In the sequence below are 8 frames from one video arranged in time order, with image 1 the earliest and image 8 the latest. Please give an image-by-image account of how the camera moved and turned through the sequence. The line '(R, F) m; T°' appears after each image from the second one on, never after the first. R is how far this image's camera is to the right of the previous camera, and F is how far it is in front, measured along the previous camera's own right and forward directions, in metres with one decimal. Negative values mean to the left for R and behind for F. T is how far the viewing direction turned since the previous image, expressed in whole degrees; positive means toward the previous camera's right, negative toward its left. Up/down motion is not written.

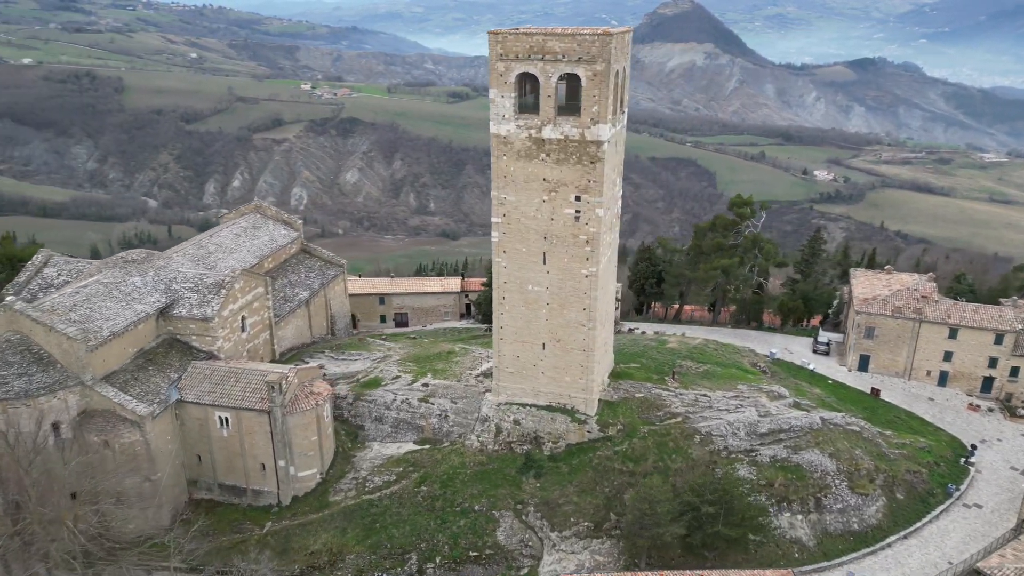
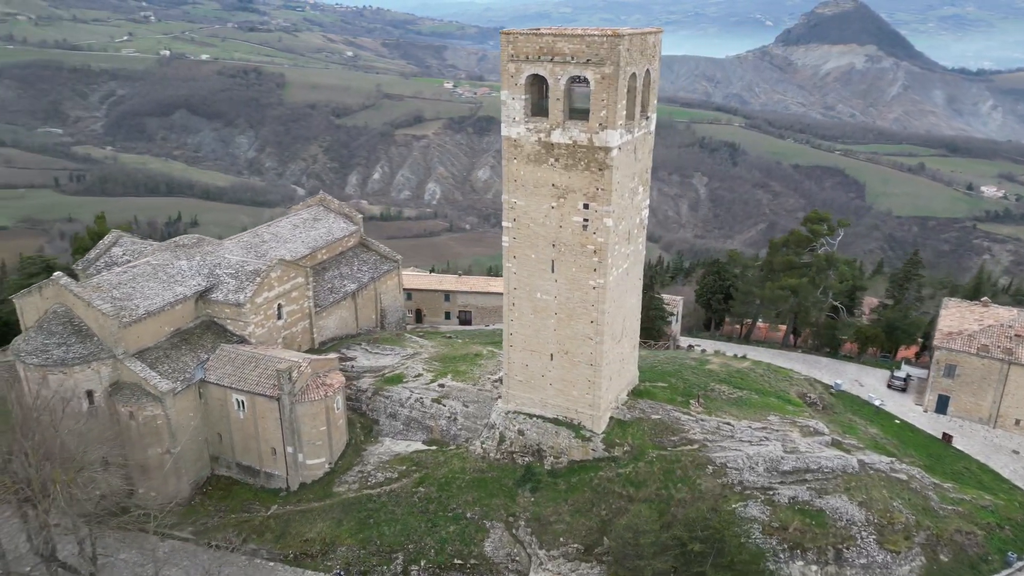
(+3.9, +0.9) m; -10°
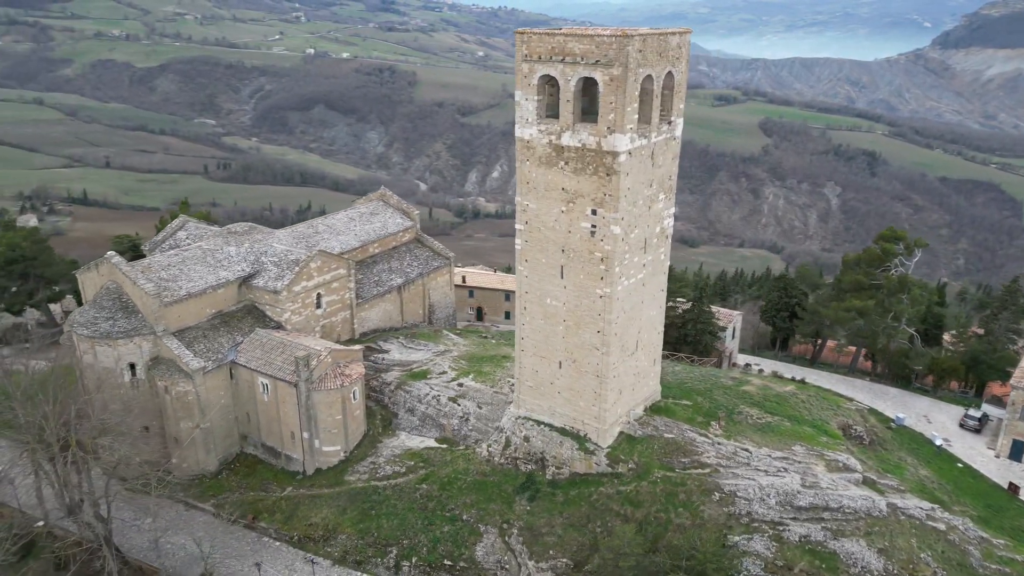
(+3.4, +0.6) m; -9°
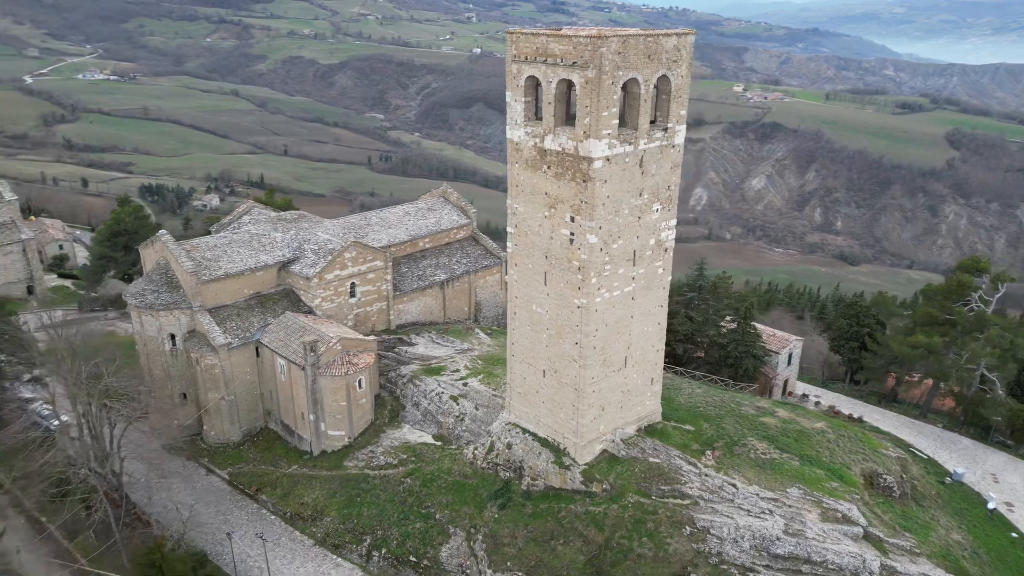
(+5.0, +0.9) m; -11°
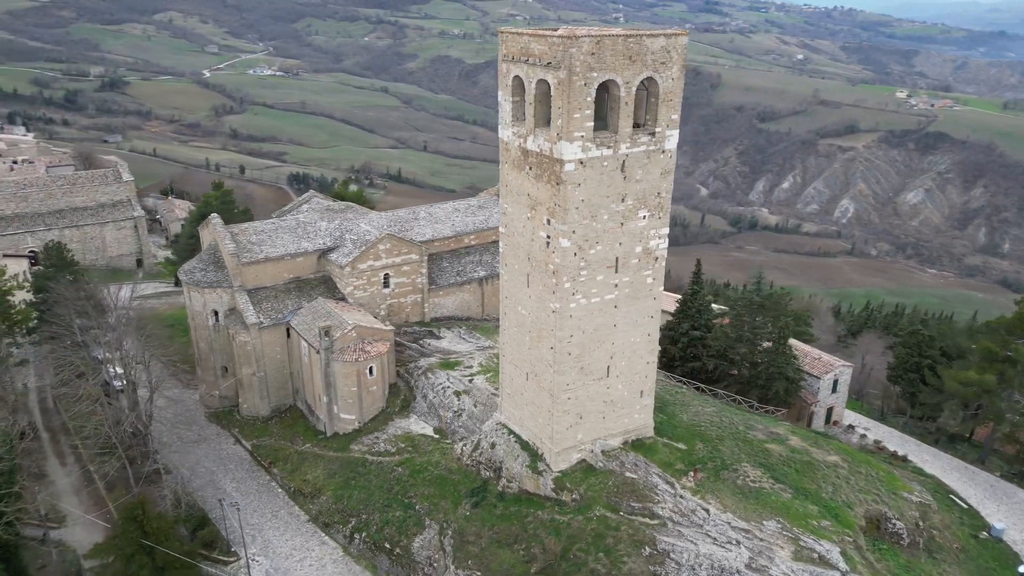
(+4.4, +0.4) m; -10°
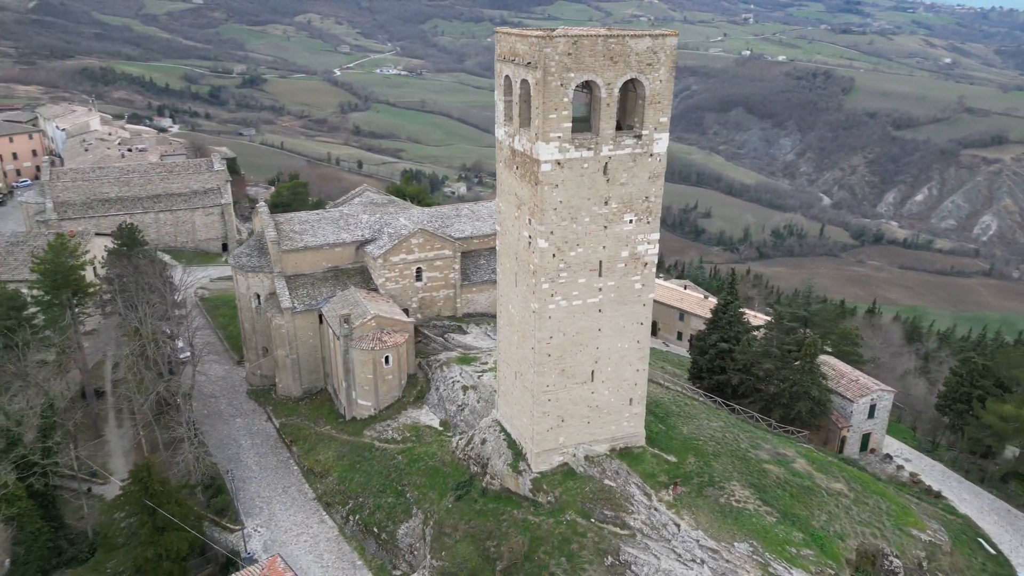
(+3.7, +0.1) m; -9°
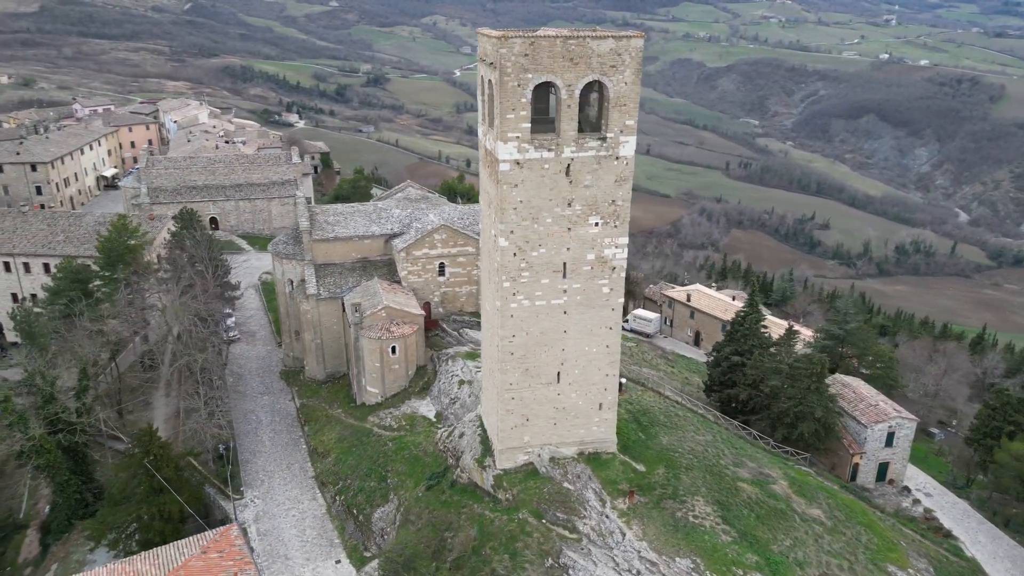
(+4.1, +0.1) m; -8°
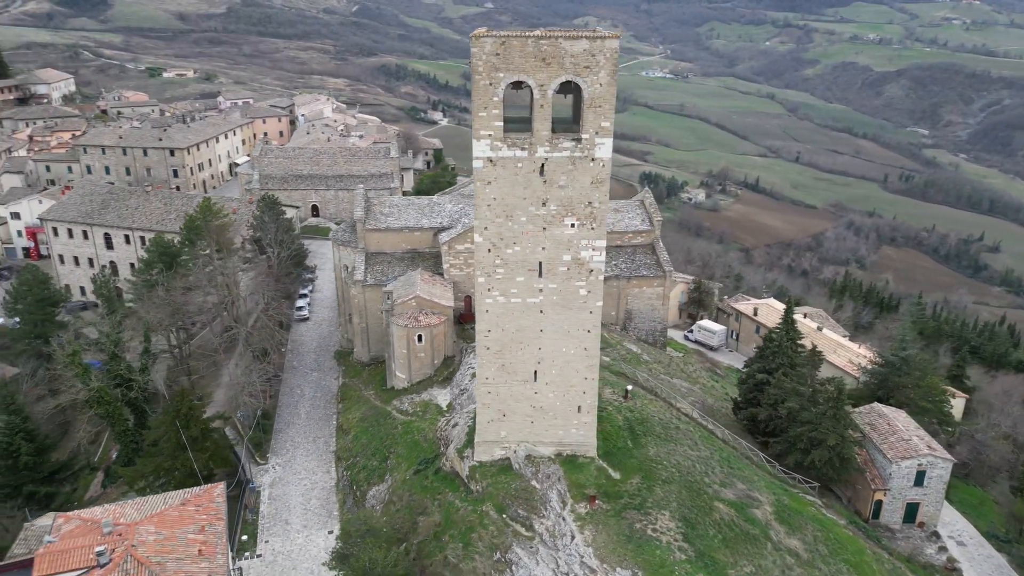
(+4.6, +0.1) m; -10°
